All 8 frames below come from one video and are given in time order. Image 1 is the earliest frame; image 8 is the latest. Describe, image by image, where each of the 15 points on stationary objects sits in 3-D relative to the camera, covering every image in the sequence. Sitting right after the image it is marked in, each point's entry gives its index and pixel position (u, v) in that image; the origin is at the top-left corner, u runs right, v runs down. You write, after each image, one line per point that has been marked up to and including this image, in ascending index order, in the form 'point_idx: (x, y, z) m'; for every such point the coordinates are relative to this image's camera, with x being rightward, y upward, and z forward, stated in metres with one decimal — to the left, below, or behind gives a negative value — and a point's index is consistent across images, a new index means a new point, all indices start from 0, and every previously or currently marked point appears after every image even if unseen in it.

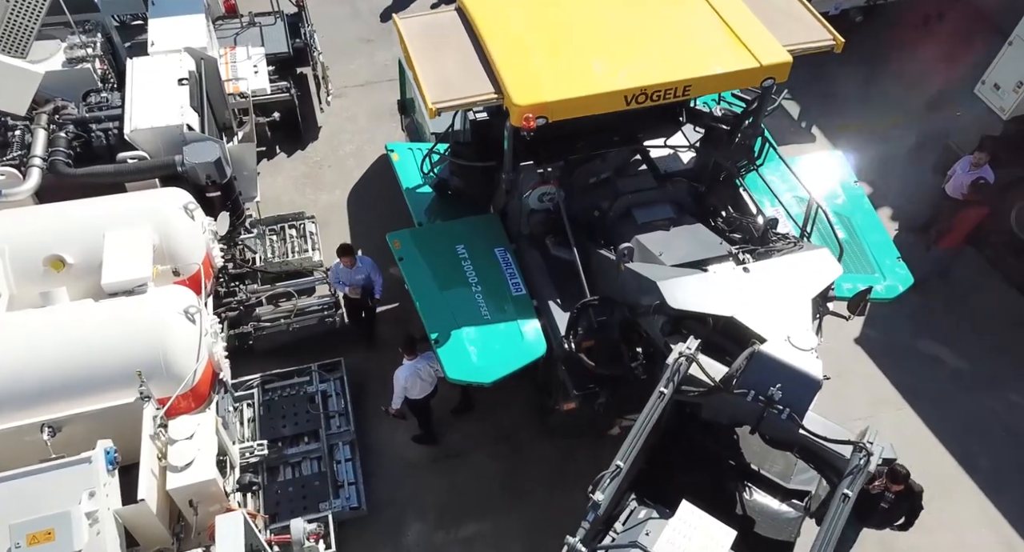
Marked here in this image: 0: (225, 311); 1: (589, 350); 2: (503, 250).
0: (-3.0, -0.4, +7.8) m
1: (+0.6, -0.6, +6.3) m
2: (-0.1, +0.2, +7.0) m
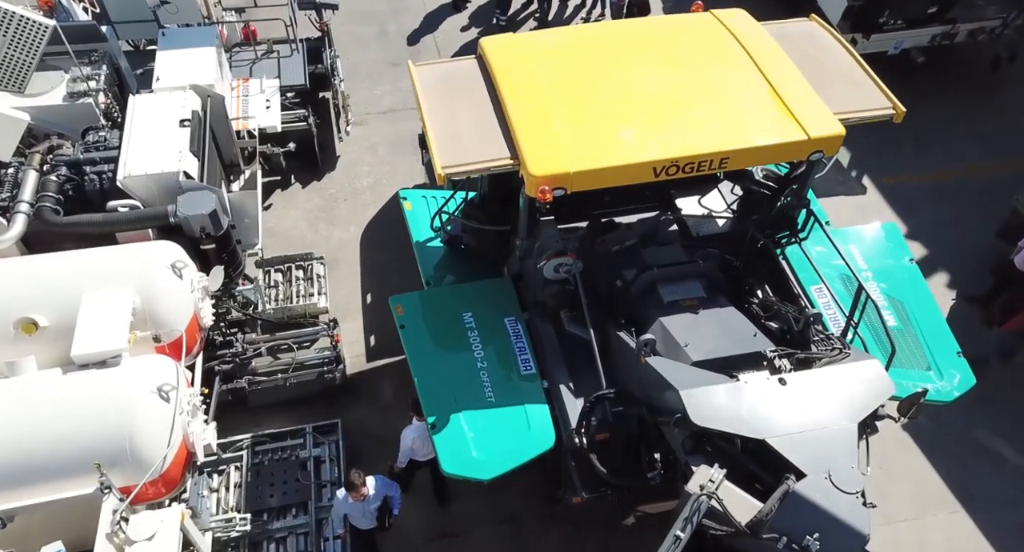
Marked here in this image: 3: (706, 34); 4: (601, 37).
0: (-2.8, -0.8, +7.4) m
1: (+0.7, -1.3, +5.7) m
2: (0.0, -0.4, +6.5) m
3: (+1.8, +2.1, +7.0) m
4: (+0.8, +2.1, +6.9) m
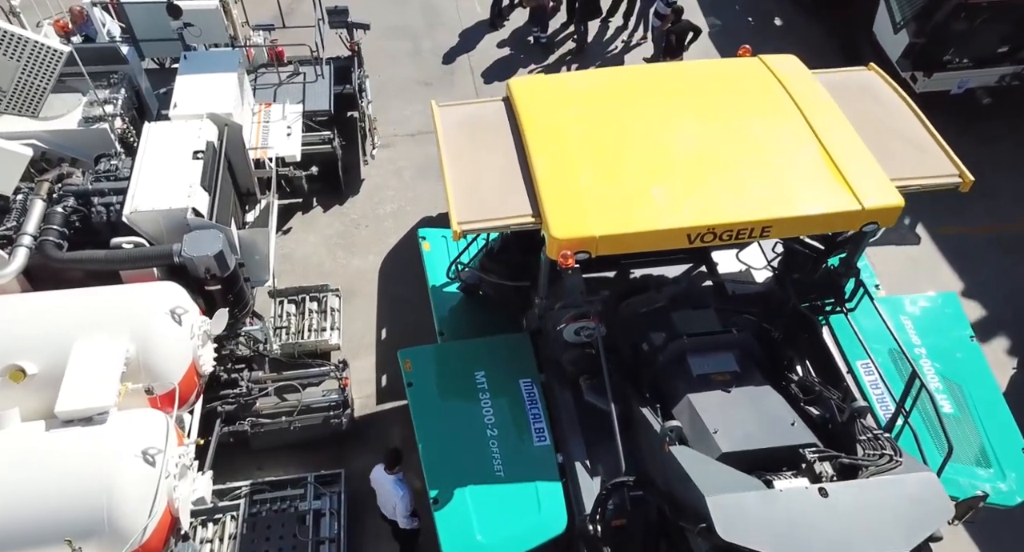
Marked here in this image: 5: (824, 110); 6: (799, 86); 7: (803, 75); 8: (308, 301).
0: (-2.7, -1.2, +7.1) m
1: (+0.7, -1.8, +5.2) m
2: (+0.1, -0.8, +6.0) m
3: (+2.0, +1.6, +6.5) m
4: (+1.1, +1.6, +6.5) m
5: (+2.5, +1.3, +6.2) m
6: (+2.4, +1.5, +6.4) m
7: (+2.5, +1.7, +6.6) m
8: (-2.3, -0.3, +8.6) m
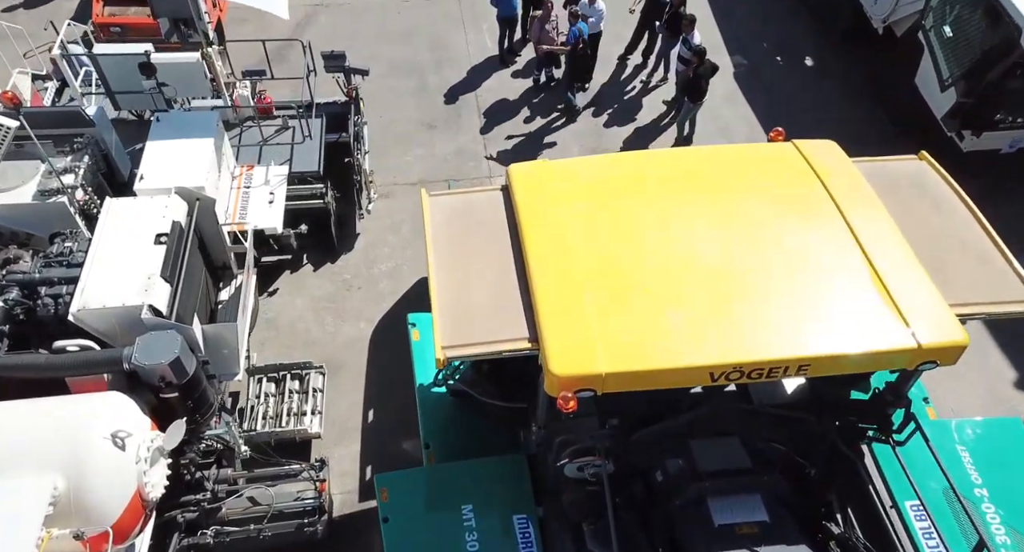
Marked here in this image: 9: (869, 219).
0: (-2.7, -2.0, +6.3) m
1: (+0.6, -2.6, +4.4) m
2: (+0.1, -1.7, +5.2) m
3: (+2.0, +0.7, +5.7) m
4: (+1.1, +0.7, +5.7) m
5: (+2.5, +0.4, +5.3) m
6: (+2.4, +0.7, +5.6) m
7: (+2.5, +0.8, +5.7) m
8: (-2.3, -1.1, +7.8) m
9: (+2.5, +0.4, +5.2) m
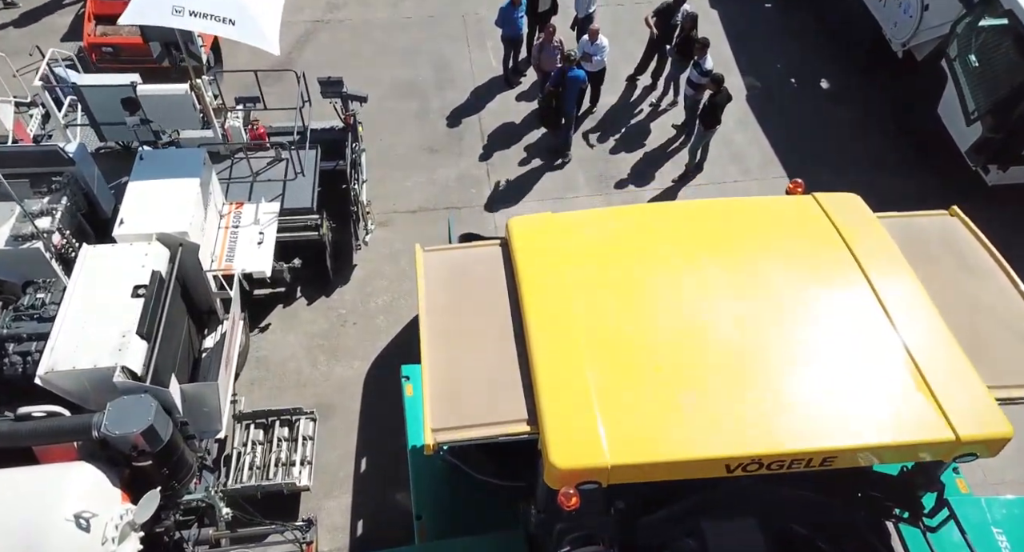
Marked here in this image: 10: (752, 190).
0: (-2.7, -2.4, +6.0) m
1: (+0.6, -3.0, +4.0) m
2: (+0.1, -2.1, +4.8) m
3: (+2.0, +0.3, +5.3) m
4: (+1.1, +0.3, +5.3) m
5: (+2.5, 0.0, +4.9) m
6: (+2.4, +0.2, +5.2) m
7: (+2.5, +0.3, +5.3) m
8: (-2.3, -1.5, +7.5) m
9: (+2.5, -0.1, +4.8) m
10: (+3.3, +1.2, +10.5) m
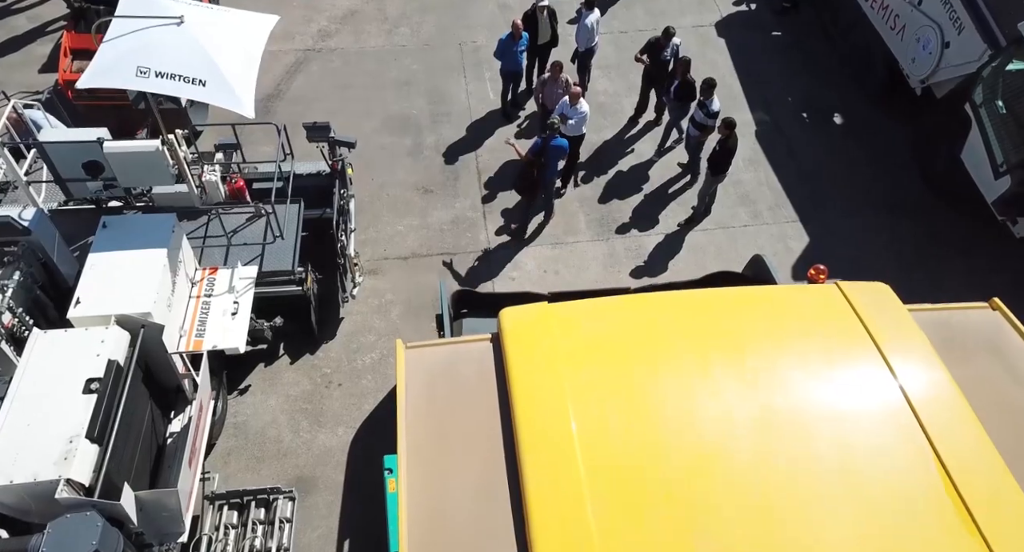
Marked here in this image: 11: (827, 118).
0: (-2.8, -3.0, +5.4) m
1: (+0.5, -3.7, +3.5) m
2: (0.0, -2.7, +4.3) m
3: (+2.0, -0.4, +4.7) m
4: (+1.0, -0.3, +4.7) m
5: (+2.4, -0.7, +4.4) m
6: (+2.4, -0.4, +4.6) m
7: (+2.5, -0.3, +4.8) m
8: (-2.3, -2.1, +6.9) m
9: (+2.4, -0.7, +4.3) m
10: (+3.3, +0.5, +10.0) m
11: (+4.7, +2.4, +11.4) m
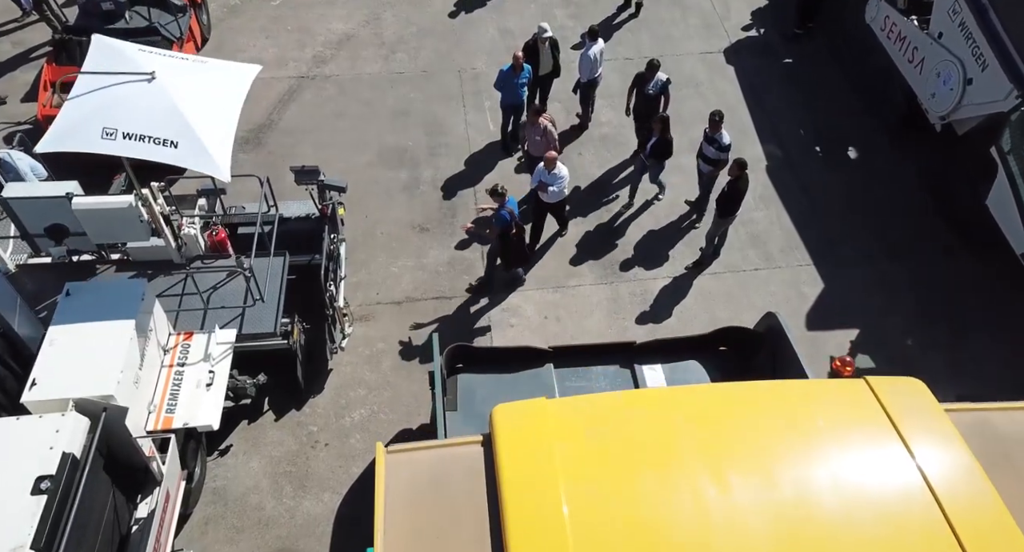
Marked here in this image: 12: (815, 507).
0: (-2.9, -3.5, +4.9) m
1: (+0.5, -4.2, +3.0) m
2: (-0.1, -3.3, +3.8) m
3: (+1.9, -0.9, +4.2) m
4: (+1.0, -0.9, +4.2) m
5: (+2.4, -1.2, +3.9) m
6: (+2.3, -1.0, +4.2) m
7: (+2.4, -0.9, +4.3) m
8: (-2.4, -2.7, +6.5) m
9: (+2.4, -1.2, +3.8) m
10: (+3.3, 0.0, +9.5) m
11: (+4.7, +1.8, +10.9) m
12: (+1.6, -1.2, +3.8) m
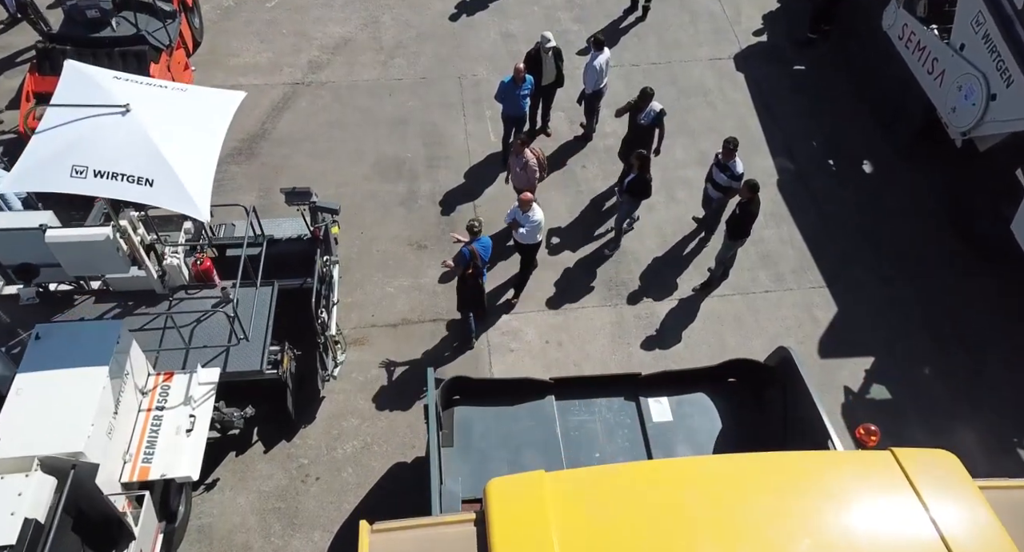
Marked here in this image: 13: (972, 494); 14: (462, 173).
0: (-2.9, -3.8, +4.7) m
1: (+0.4, -4.6, +2.7) m
2: (-0.1, -3.6, +3.5) m
3: (+1.9, -1.3, +3.9) m
4: (+1.0, -1.2, +3.9) m
5: (+2.4, -1.6, +3.5) m
6: (+2.3, -1.3, +3.8) m
7: (+2.4, -1.2, +3.9) m
8: (-2.4, -2.9, +6.1) m
9: (+2.3, -1.6, +3.5) m
10: (+3.3, -0.3, +9.1) m
11: (+4.7, +1.5, +10.5) m
12: (+1.5, -1.6, +3.5) m
13: (+2.5, -1.3, +3.9) m
14: (-0.7, +1.4, +10.5) m
